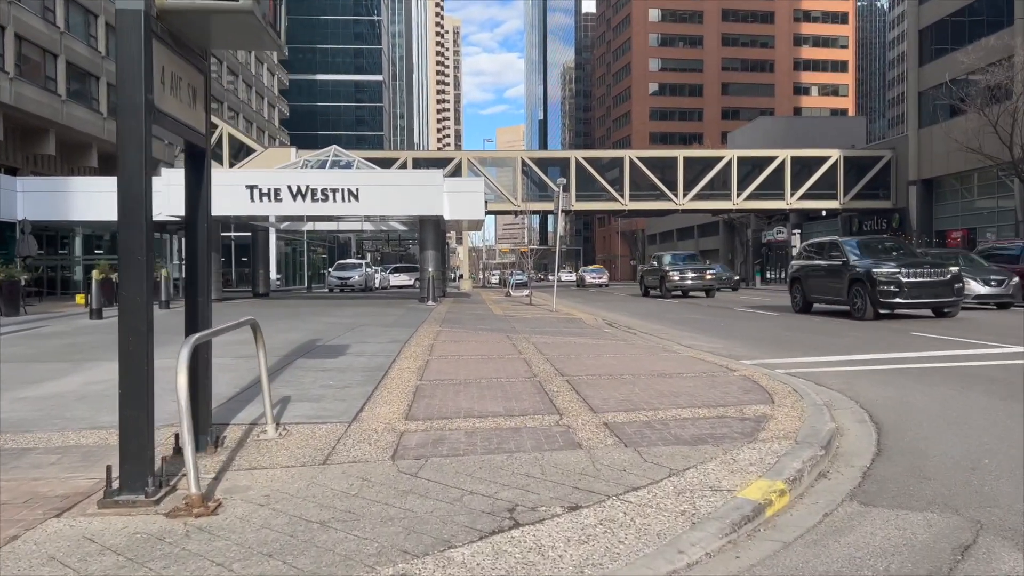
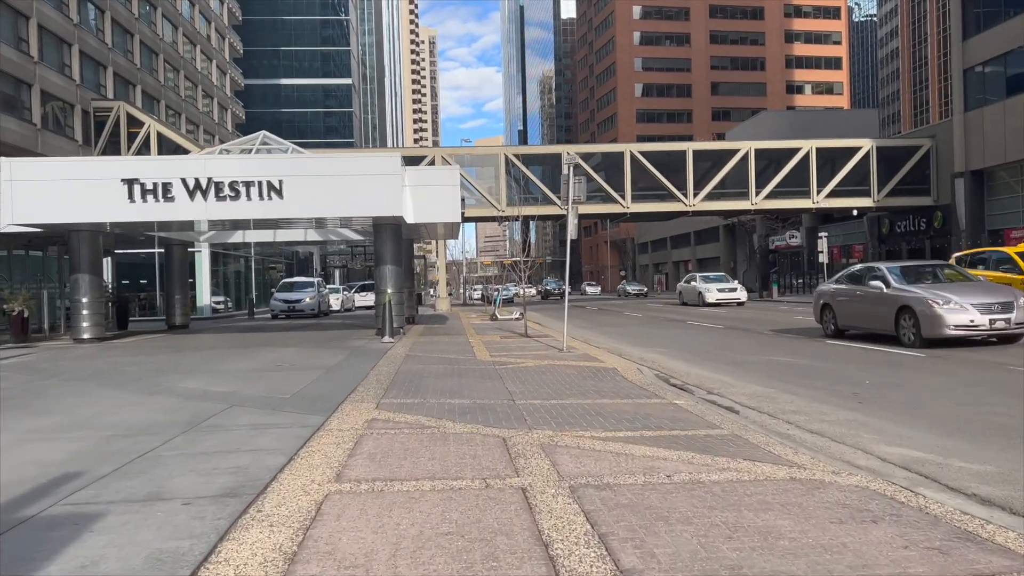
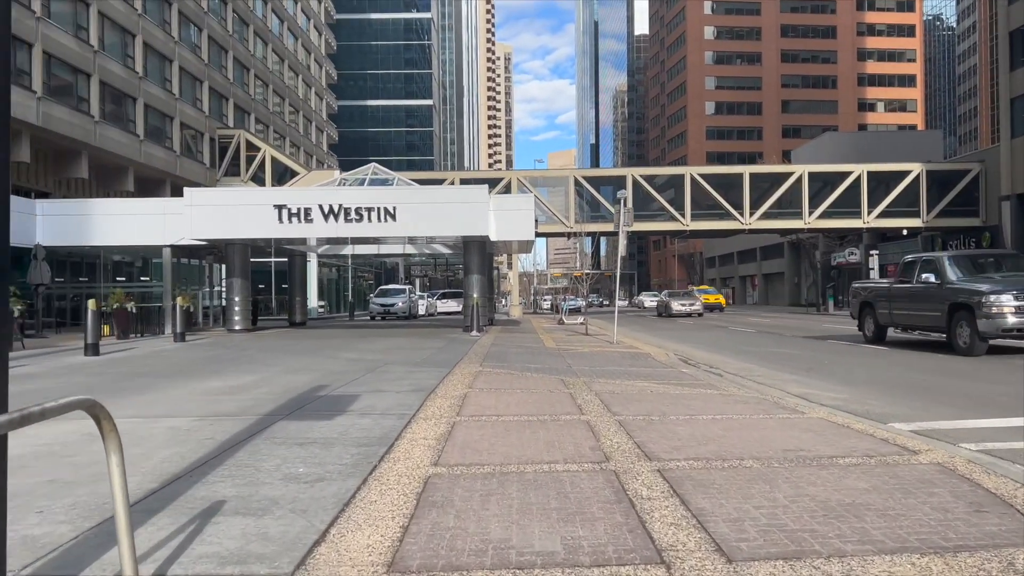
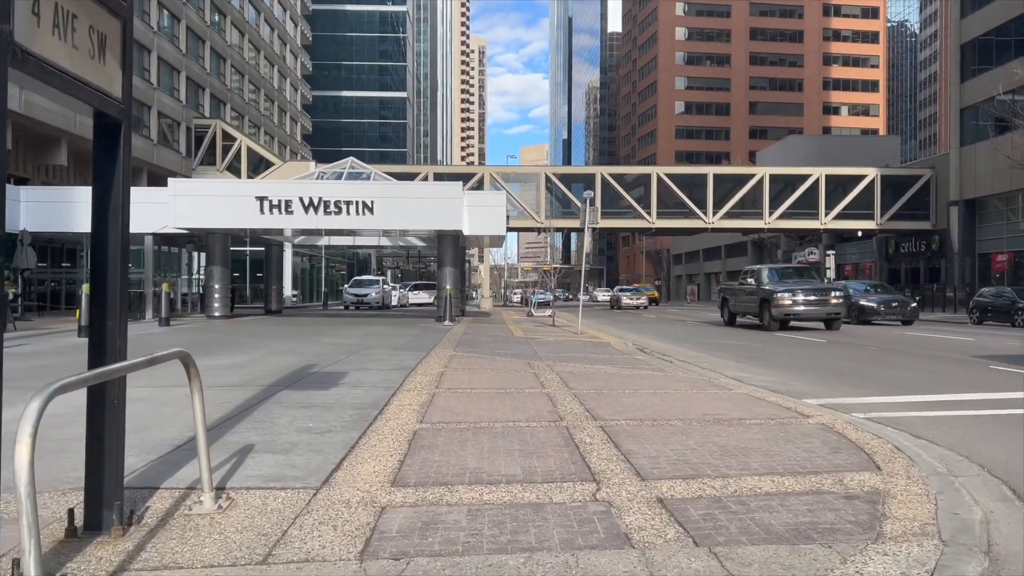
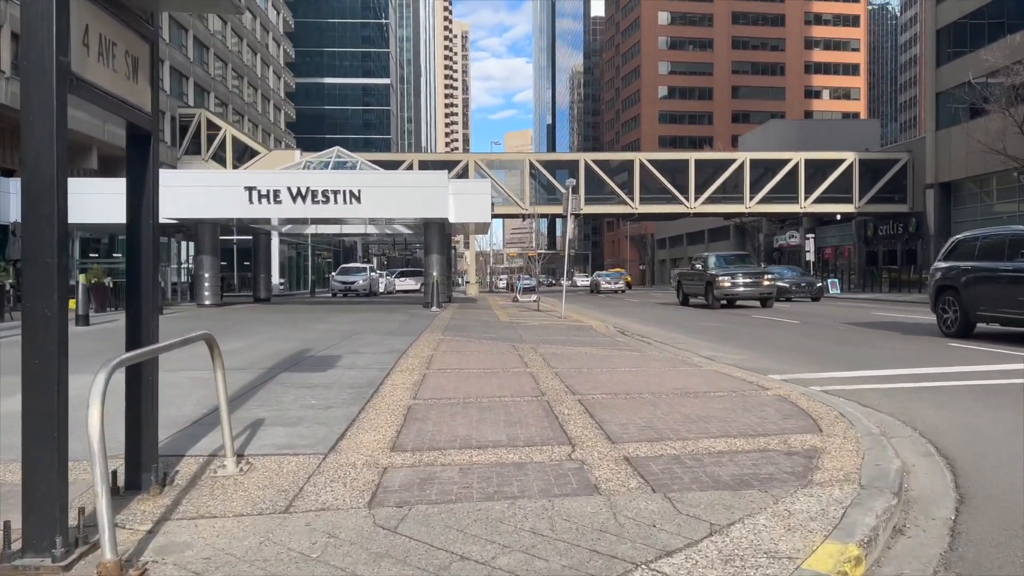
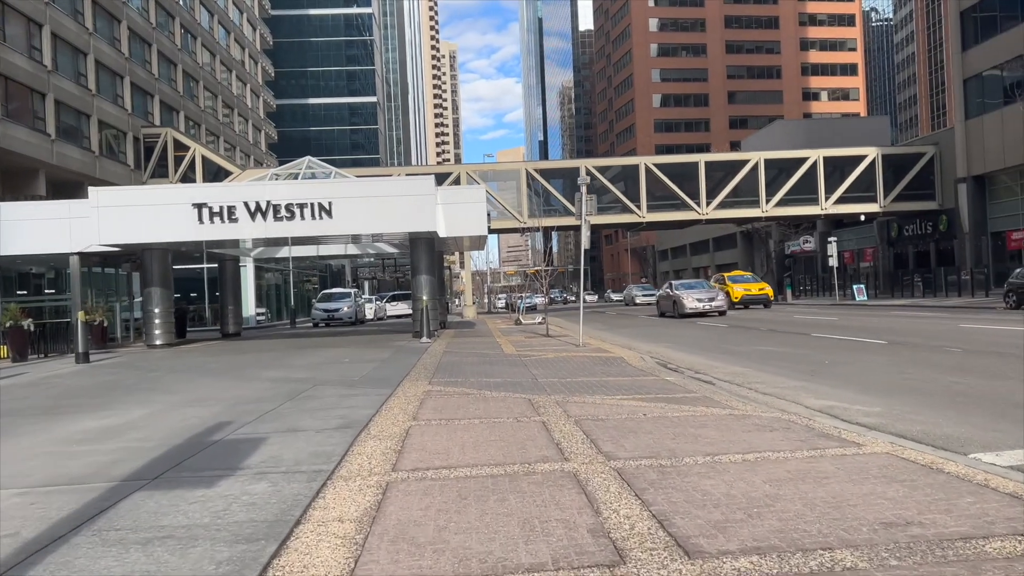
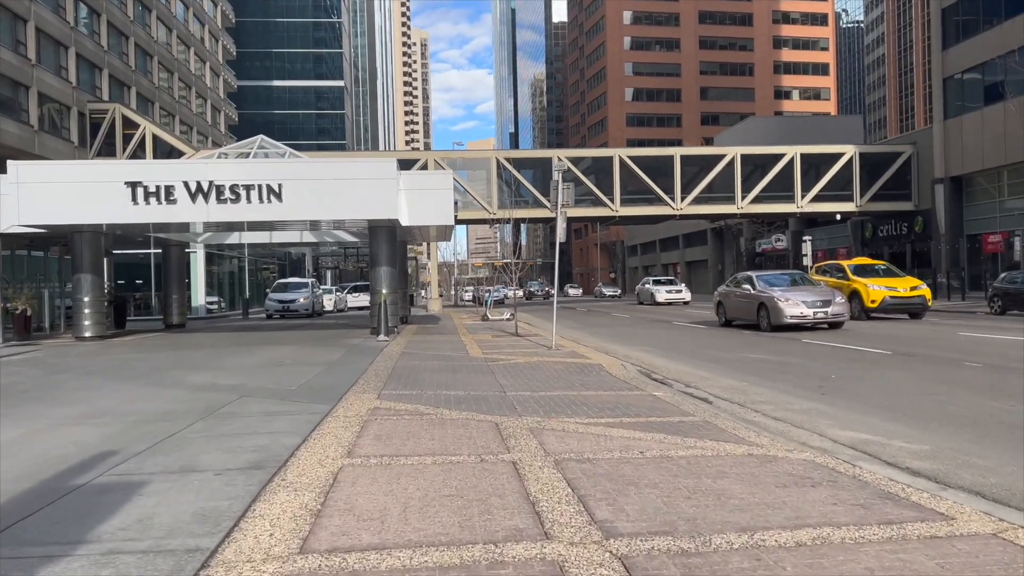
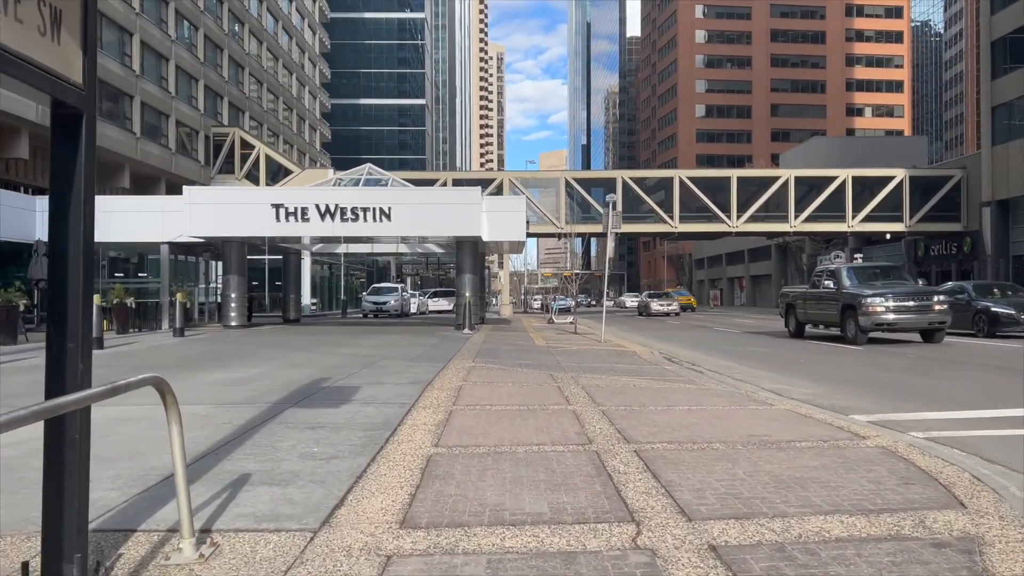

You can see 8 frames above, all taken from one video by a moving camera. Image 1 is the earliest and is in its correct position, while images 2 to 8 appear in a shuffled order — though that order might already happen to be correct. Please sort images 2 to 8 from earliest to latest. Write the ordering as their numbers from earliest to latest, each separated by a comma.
5, 4, 8, 3, 6, 7, 2
